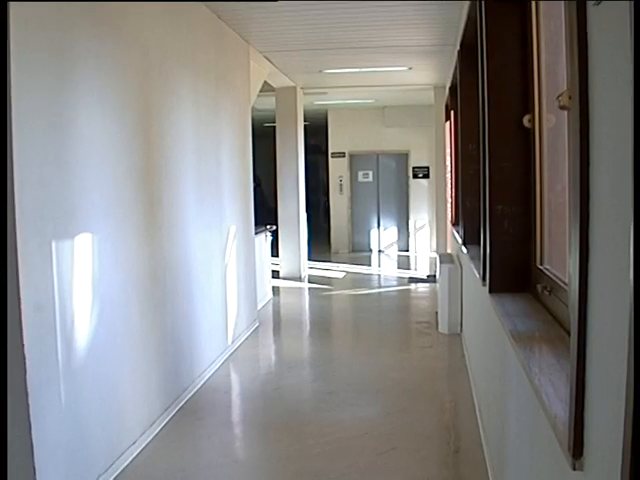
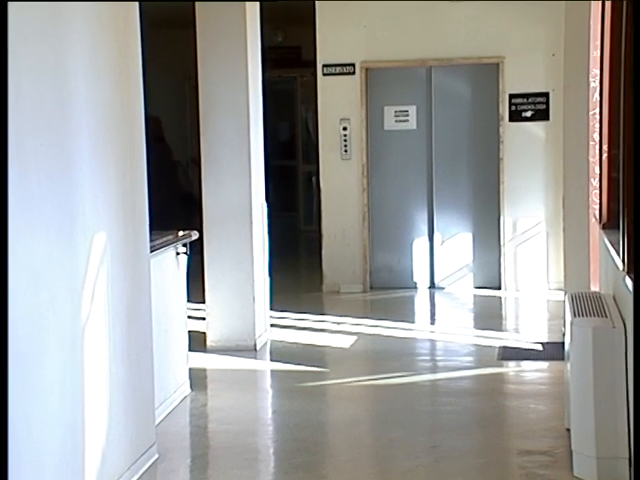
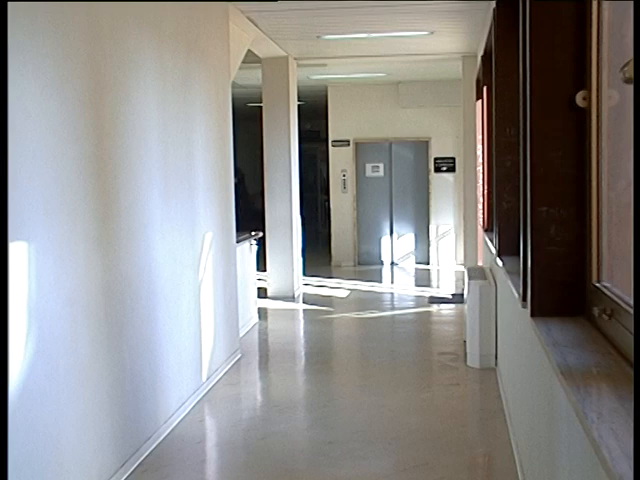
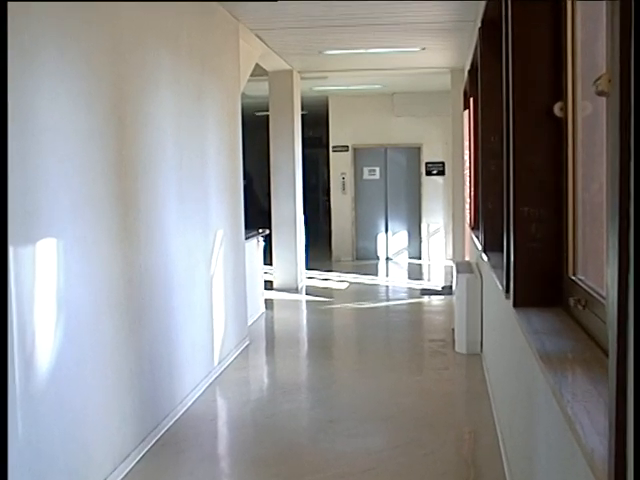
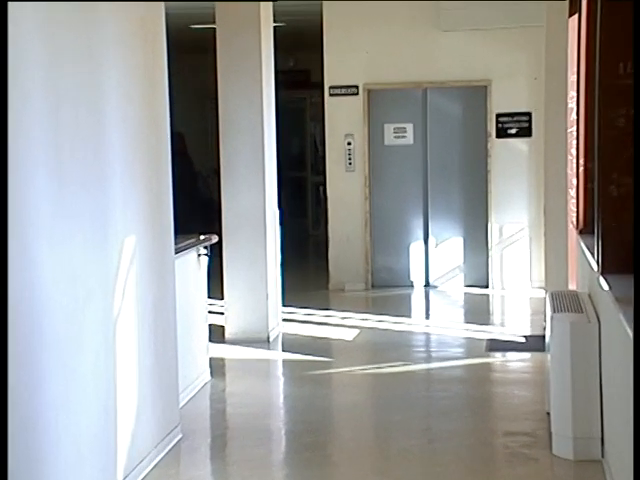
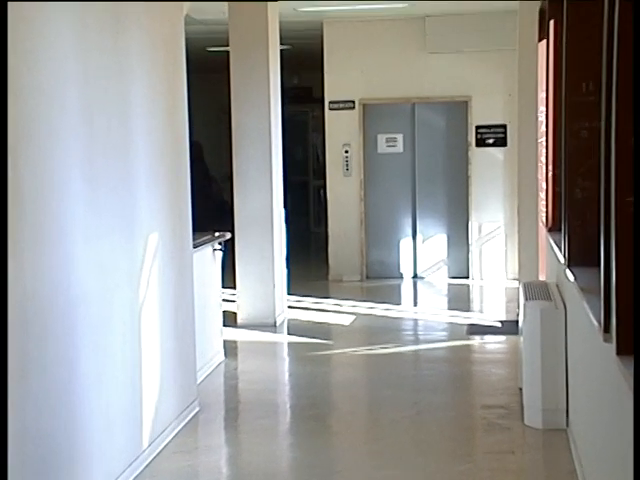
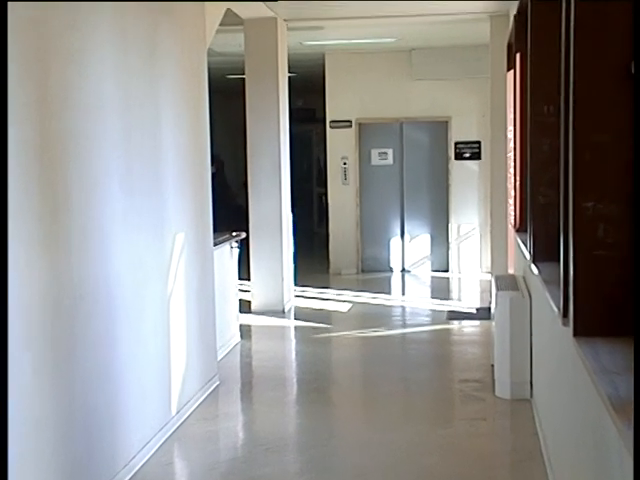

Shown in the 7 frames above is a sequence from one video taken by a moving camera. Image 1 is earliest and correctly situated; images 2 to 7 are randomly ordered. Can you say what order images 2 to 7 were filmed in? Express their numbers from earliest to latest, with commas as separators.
4, 3, 7, 6, 5, 2
